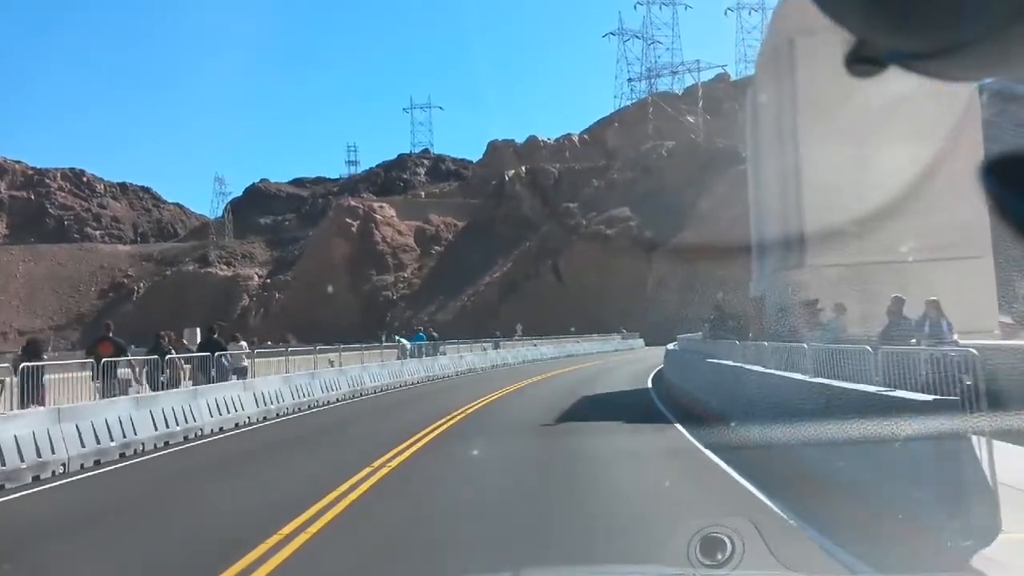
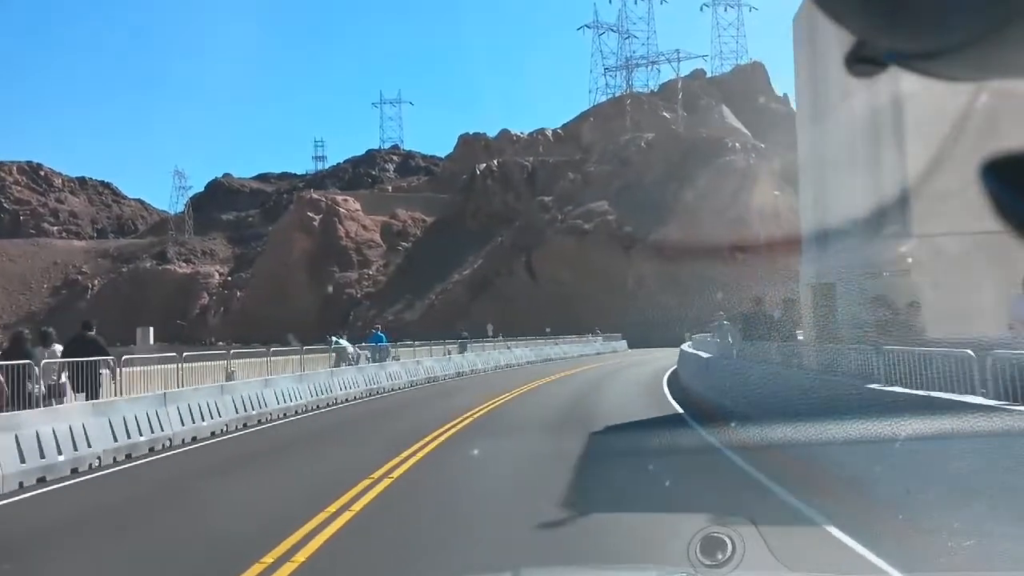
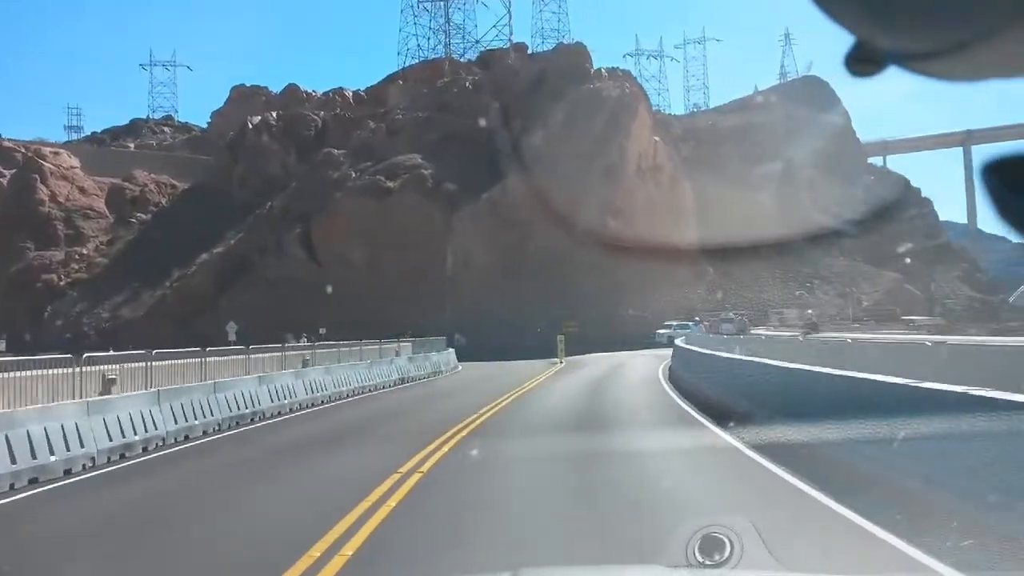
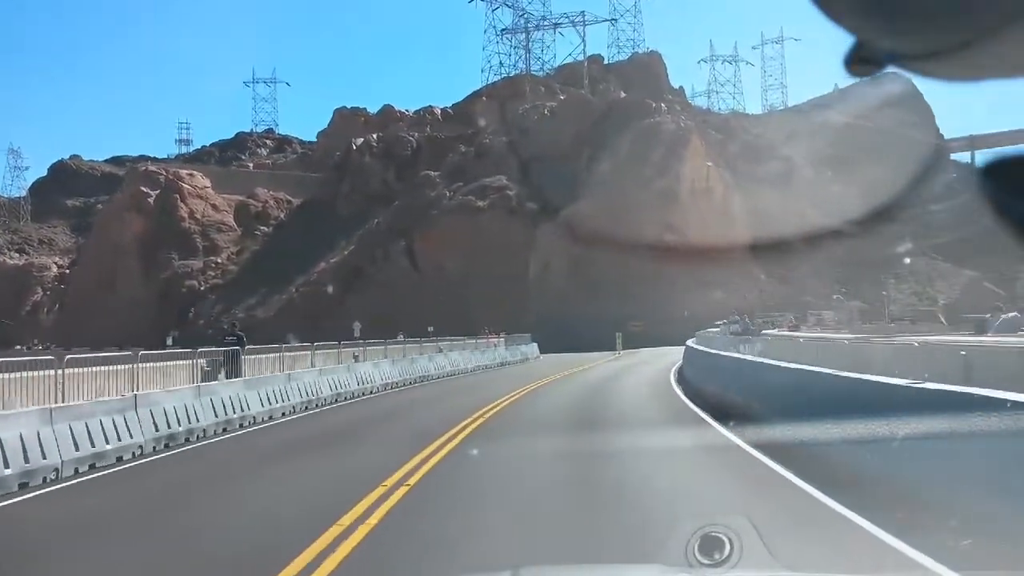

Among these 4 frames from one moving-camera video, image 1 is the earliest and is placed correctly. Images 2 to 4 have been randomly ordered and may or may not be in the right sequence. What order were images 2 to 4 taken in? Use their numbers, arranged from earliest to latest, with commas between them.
2, 4, 3
